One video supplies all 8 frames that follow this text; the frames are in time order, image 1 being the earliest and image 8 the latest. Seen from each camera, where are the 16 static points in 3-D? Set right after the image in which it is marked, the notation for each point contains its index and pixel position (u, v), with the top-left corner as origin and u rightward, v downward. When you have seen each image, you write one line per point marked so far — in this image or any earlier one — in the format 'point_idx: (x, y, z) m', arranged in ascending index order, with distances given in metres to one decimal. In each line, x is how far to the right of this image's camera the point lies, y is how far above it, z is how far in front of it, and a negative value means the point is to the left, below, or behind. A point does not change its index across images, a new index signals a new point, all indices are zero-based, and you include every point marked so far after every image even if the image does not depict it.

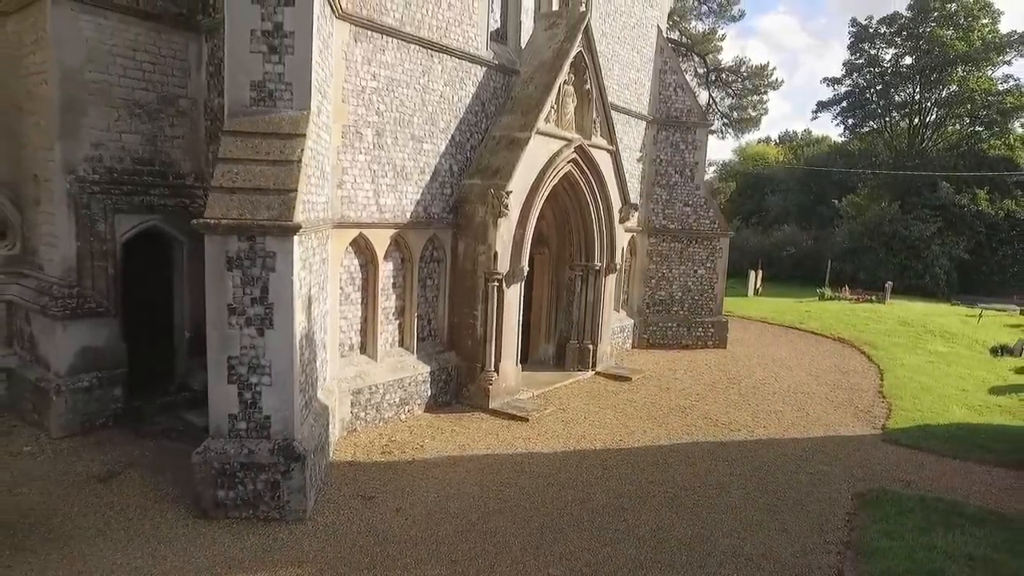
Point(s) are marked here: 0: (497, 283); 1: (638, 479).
0: (-0.2, +0.1, +8.0) m
1: (+1.3, -1.9, +6.3) m
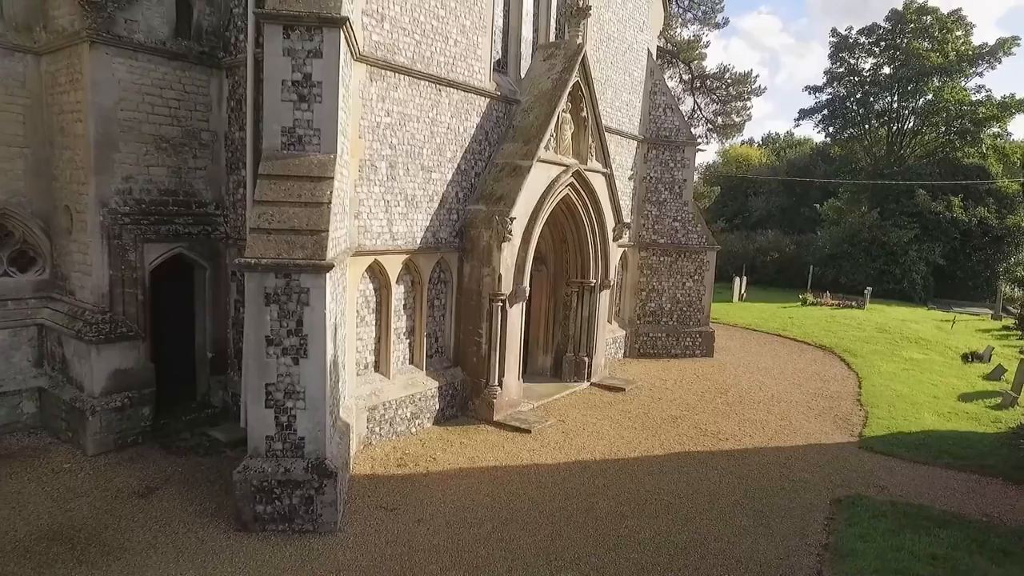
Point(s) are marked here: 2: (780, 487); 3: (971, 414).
0: (-0.1, -0.2, +8.5) m
1: (+1.3, -2.1, +6.8) m
2: (+2.9, -2.2, +7.0) m
3: (+7.1, -1.9, +9.9) m
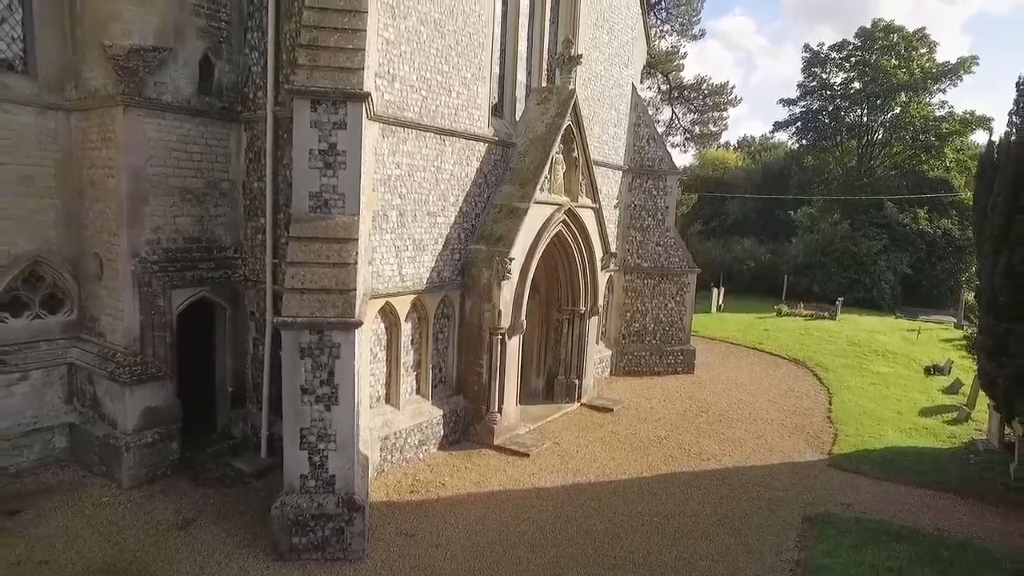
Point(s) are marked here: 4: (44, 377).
0: (-0.2, -0.7, +9.1) m
1: (+1.4, -2.6, +7.5) m
2: (+3.0, -2.6, +7.8) m
3: (+7.0, -2.4, +10.8) m
4: (-5.6, -1.1, +7.7) m
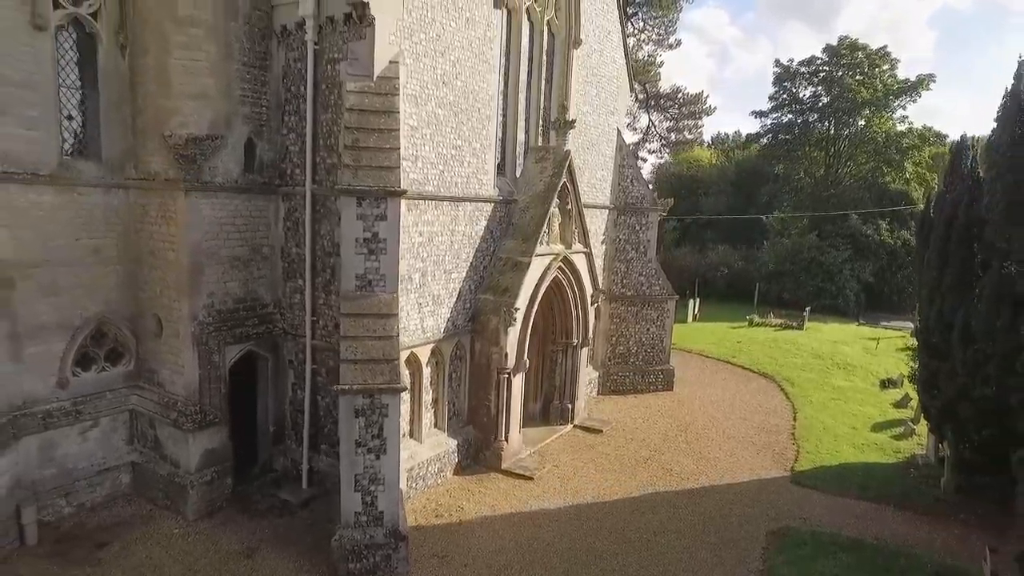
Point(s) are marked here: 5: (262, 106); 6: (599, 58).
0: (-0.1, -1.4, +10.3) m
1: (+1.5, -3.3, +8.9) m
2: (+3.1, -3.3, +9.2) m
3: (+7.0, -3.0, +12.3) m
4: (-5.5, -1.8, +8.7) m
5: (-3.4, +2.5, +8.8) m
6: (+1.8, +4.8, +13.5) m
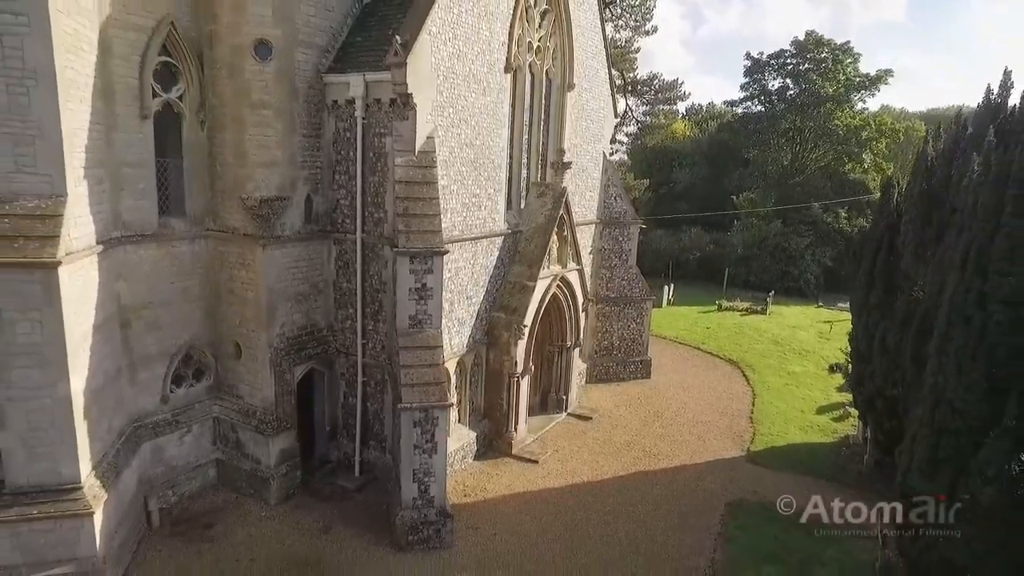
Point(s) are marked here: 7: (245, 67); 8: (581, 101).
0: (+0.1, -1.7, +12.5) m
1: (+1.8, -3.7, +11.2) m
2: (+3.3, -3.7, +11.6) m
3: (+7.1, -3.2, +14.9) m
4: (-5.2, -2.4, +10.7) m
5: (-3.2, +2.0, +10.6) m
6: (+1.8, +4.6, +15.4) m
7: (-4.0, +3.3, +9.7) m
8: (+1.6, +4.4, +14.9) m
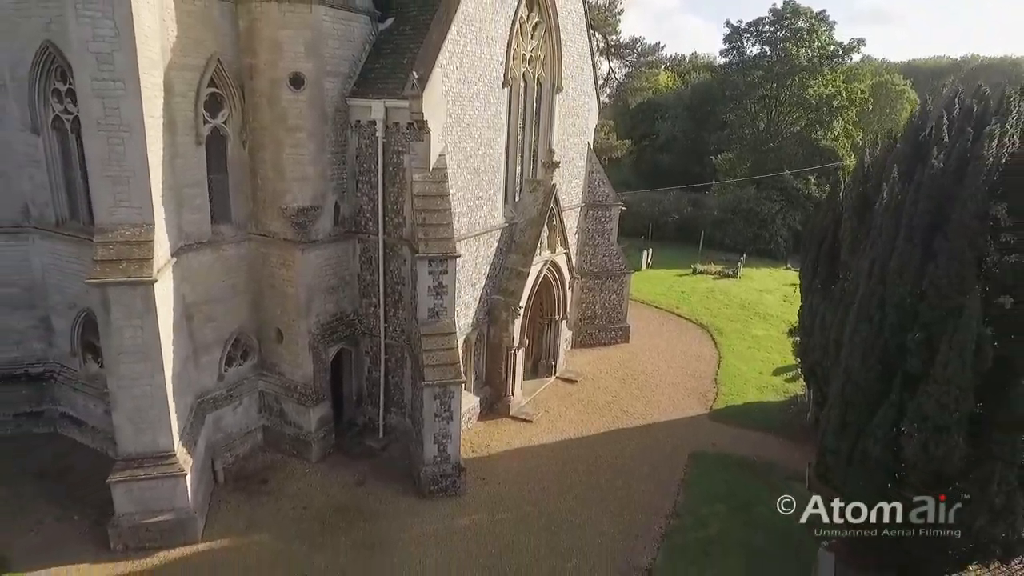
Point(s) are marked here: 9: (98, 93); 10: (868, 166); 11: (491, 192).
0: (0.0, -1.4, +14.6) m
1: (+1.8, -3.5, +13.5) m
2: (+3.3, -3.5, +13.9) m
3: (+7.0, -2.6, +17.2) m
4: (-5.2, -2.2, +12.7) m
5: (-3.2, +2.1, +12.3) m
6: (+1.7, +5.2, +17.0) m
7: (-4.0, +3.4, +11.3) m
8: (+1.4, +4.8, +16.5) m
9: (-5.7, +2.7, +9.0) m
10: (+7.2, +2.5, +13.0) m
11: (-0.5, +2.1, +13.9) m
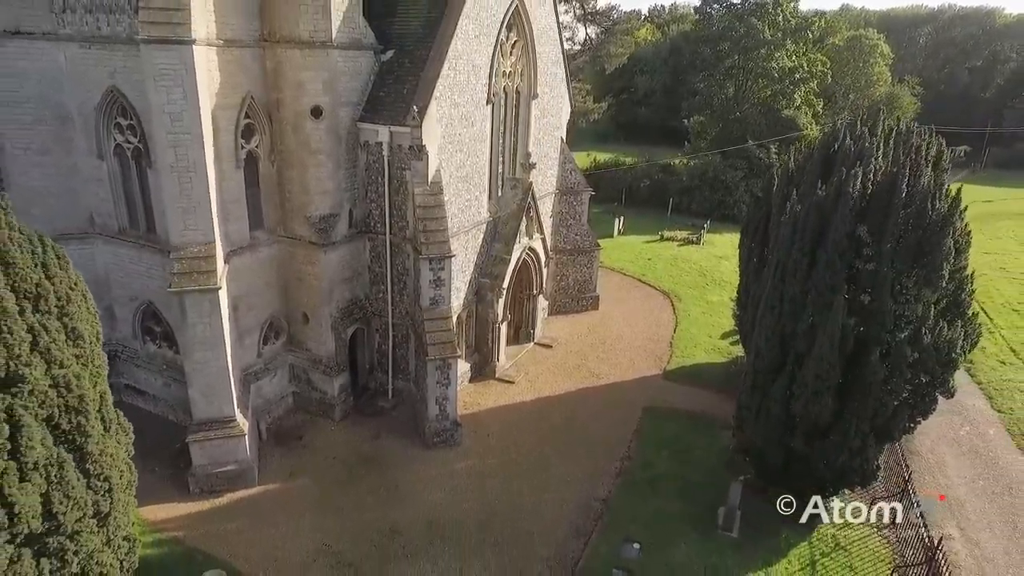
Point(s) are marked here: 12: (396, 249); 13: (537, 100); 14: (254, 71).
0: (-0.4, -1.0, +17.4) m
1: (+1.4, -3.2, +16.5) m
2: (+3.0, -3.0, +17.0) m
3: (+6.6, -1.9, +20.3) m
4: (-5.6, -2.0, +15.5) m
5: (-3.6, +2.3, +14.8) m
6: (+1.1, +5.8, +19.3) m
7: (-4.4, +3.5, +13.6) m
8: (+0.9, +5.4, +18.9) m
9: (-6.0, +2.6, +11.3) m
10: (+6.8, +2.8, +15.7) m
11: (-0.9, +2.4, +16.4) m
12: (-2.7, +0.9, +15.0) m
13: (+0.7, +5.4, +18.4) m
14: (-5.3, +4.5, +13.2) m
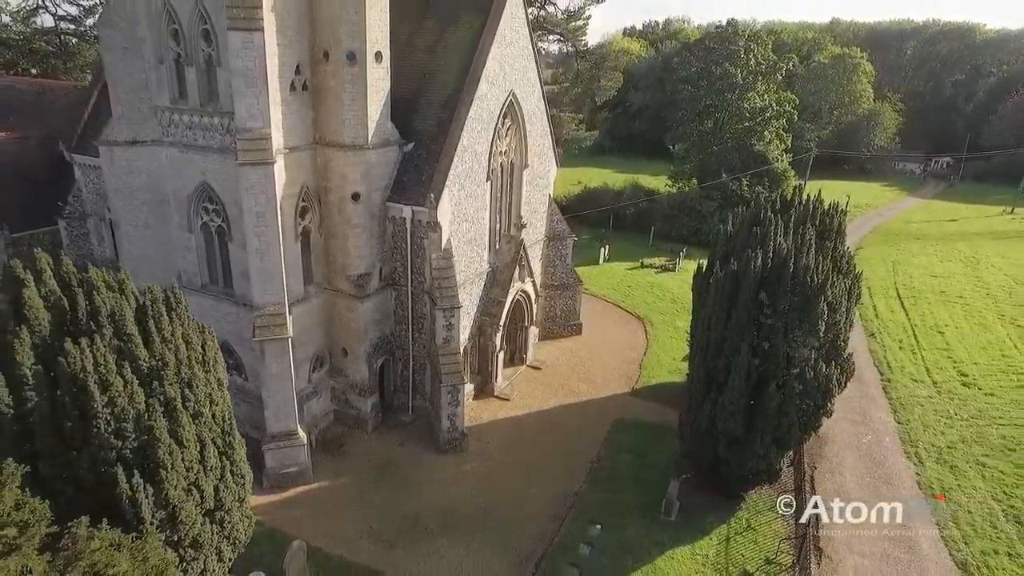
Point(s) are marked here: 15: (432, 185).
0: (-0.5, -2.2, +21.5) m
1: (+1.3, -4.3, +20.6) m
2: (+2.8, -4.2, +21.1) m
3: (+6.4, -3.1, +24.4) m
4: (-5.7, -3.2, +19.6) m
5: (-3.8, +1.1, +18.9) m
6: (+1.0, +4.6, +23.4) m
7: (-4.6, +2.3, +17.7) m
8: (+0.8, +4.2, +23.0) m
9: (-6.1, +1.4, +15.5) m
10: (+6.7, +1.7, +19.8) m
11: (-1.0, +1.2, +20.5) m
12: (-2.9, -0.3, +19.1) m
13: (+0.6, +4.2, +22.5) m
14: (-5.5, +3.3, +17.3) m
15: (-2.2, +2.9, +17.7) m
